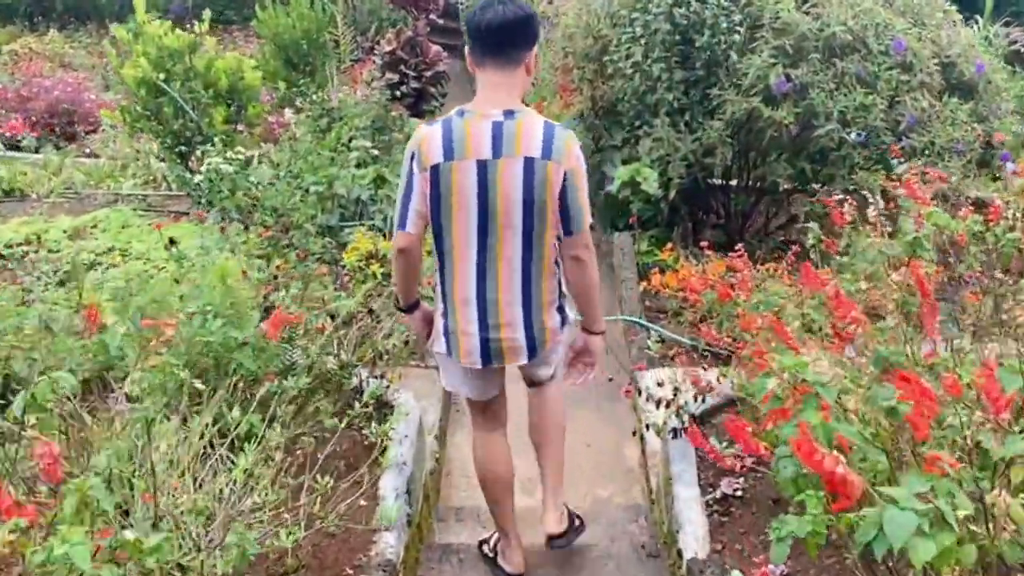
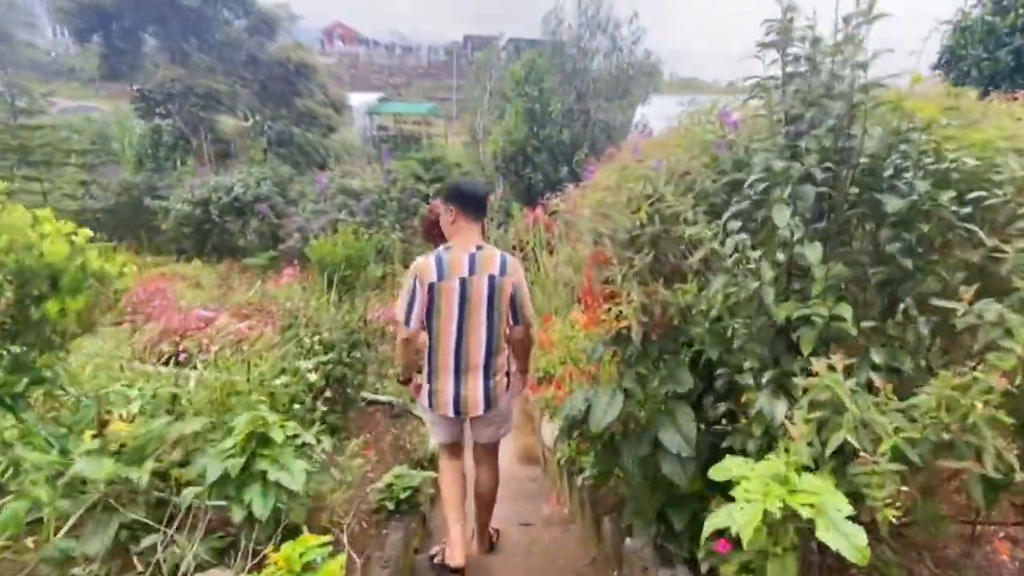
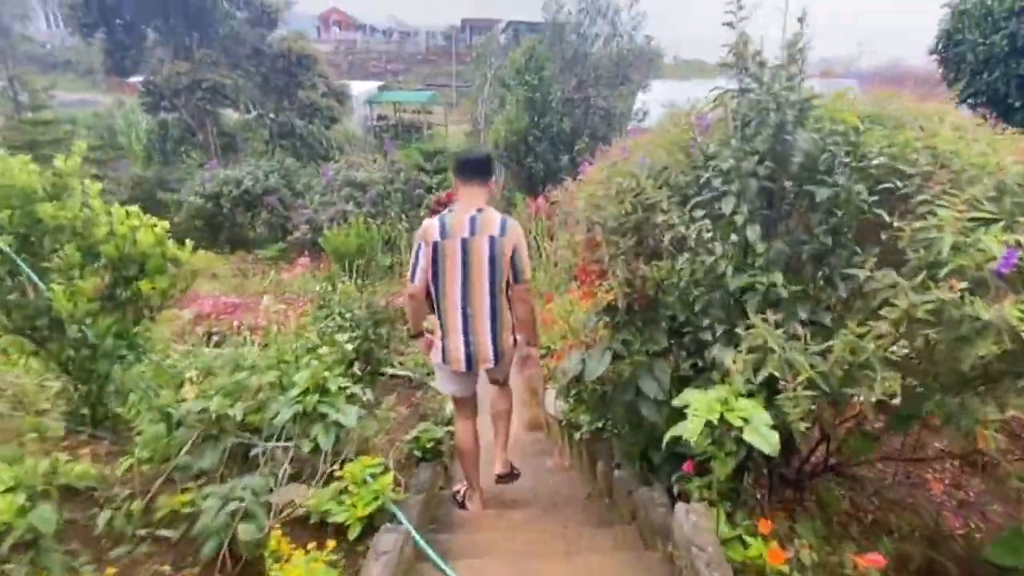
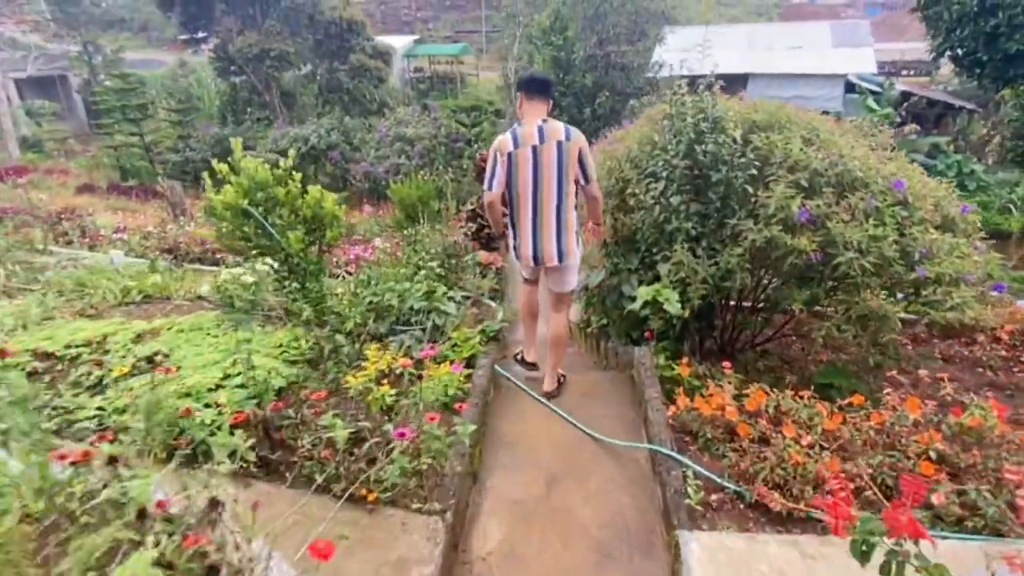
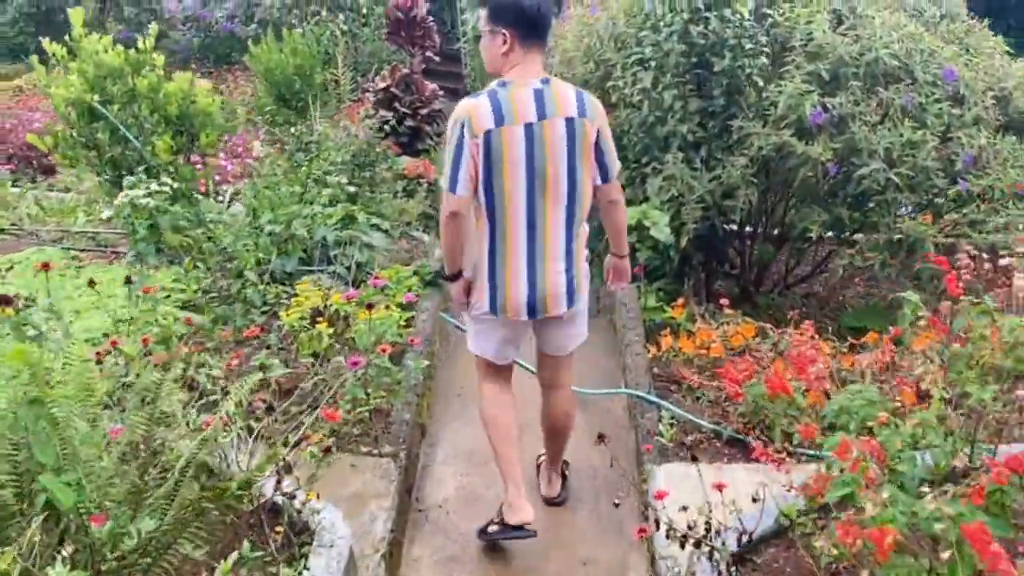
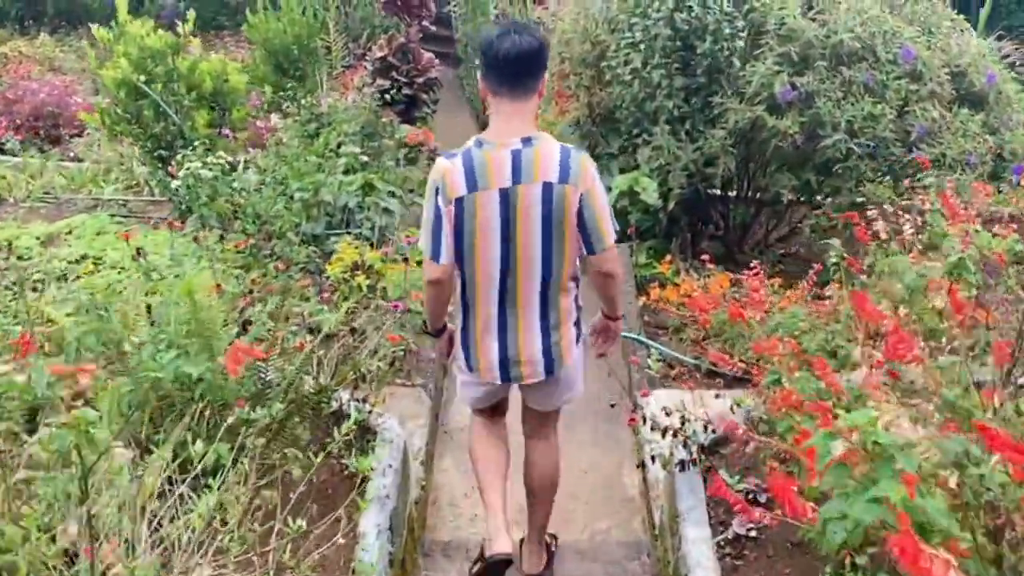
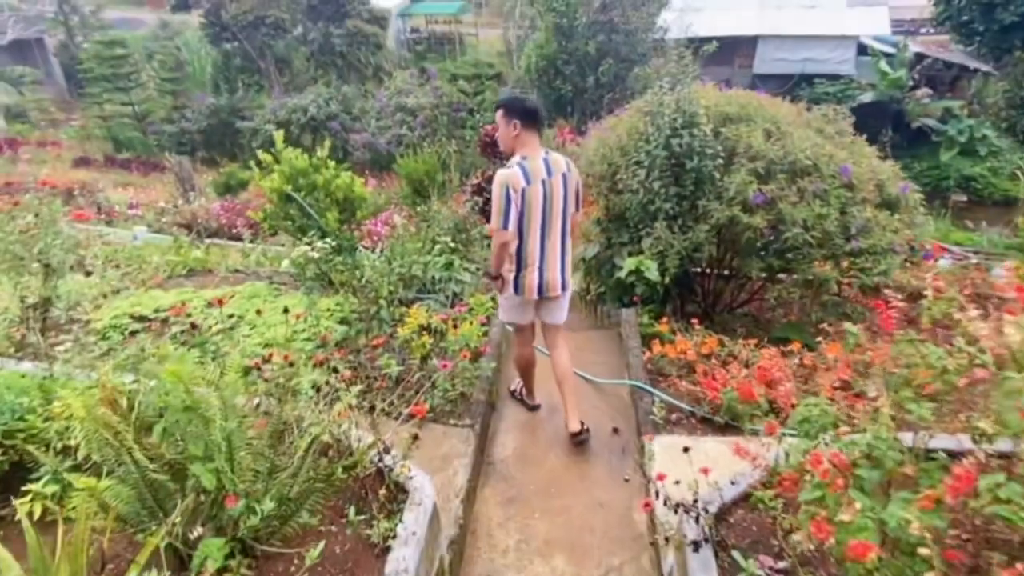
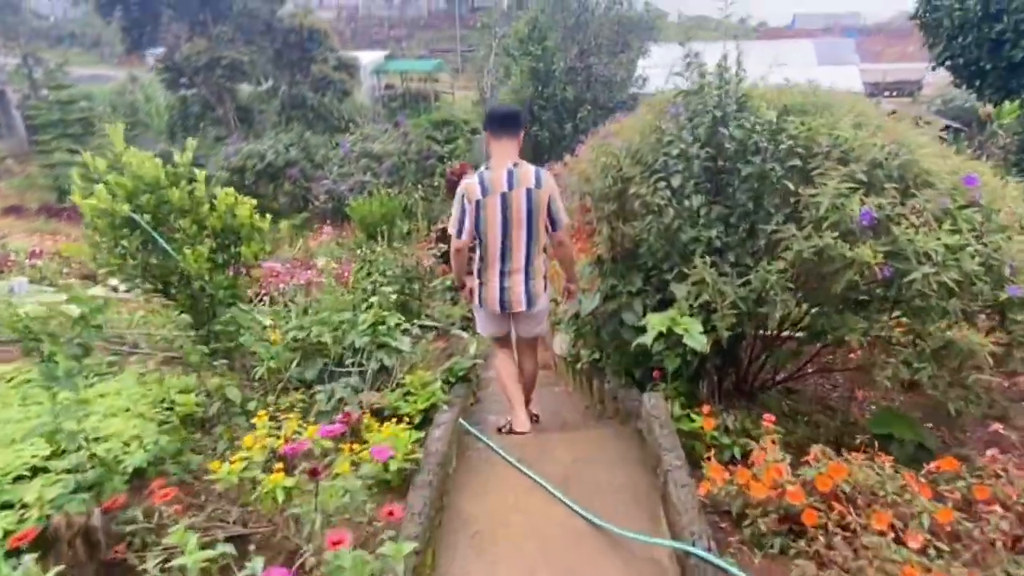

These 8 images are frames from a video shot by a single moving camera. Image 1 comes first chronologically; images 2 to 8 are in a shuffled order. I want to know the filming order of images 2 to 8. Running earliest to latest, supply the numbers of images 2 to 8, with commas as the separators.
6, 5, 7, 4, 8, 3, 2
